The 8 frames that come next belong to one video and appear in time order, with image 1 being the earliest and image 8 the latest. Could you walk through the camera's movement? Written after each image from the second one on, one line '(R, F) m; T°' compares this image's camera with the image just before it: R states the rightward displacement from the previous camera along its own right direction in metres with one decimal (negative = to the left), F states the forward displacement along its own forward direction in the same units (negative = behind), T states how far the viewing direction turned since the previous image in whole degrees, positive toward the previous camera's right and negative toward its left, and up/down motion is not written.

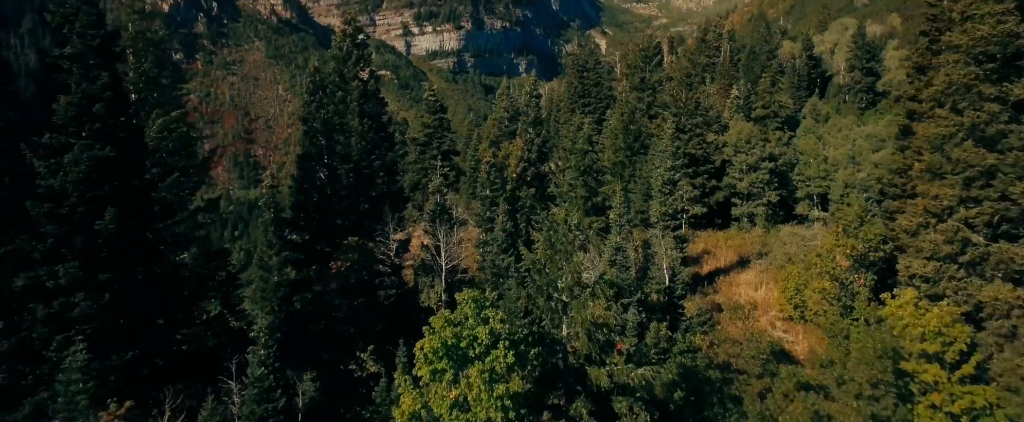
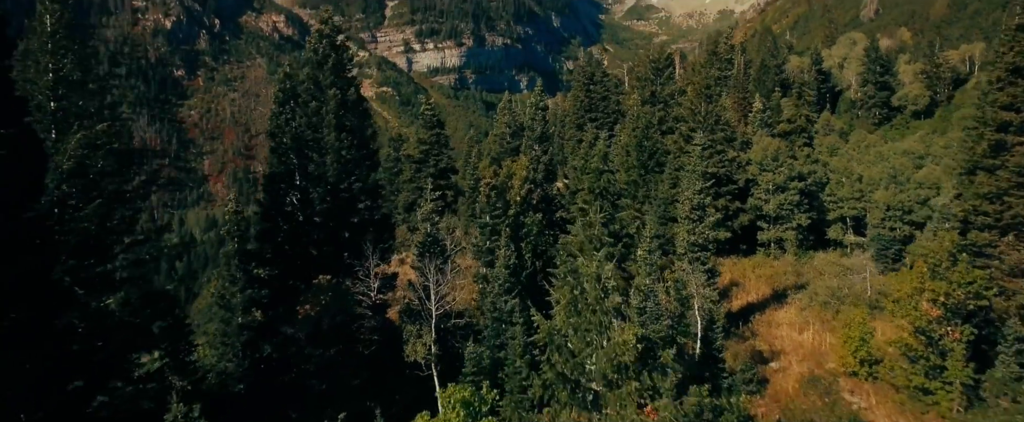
(-0.1, +2.9) m; 0°
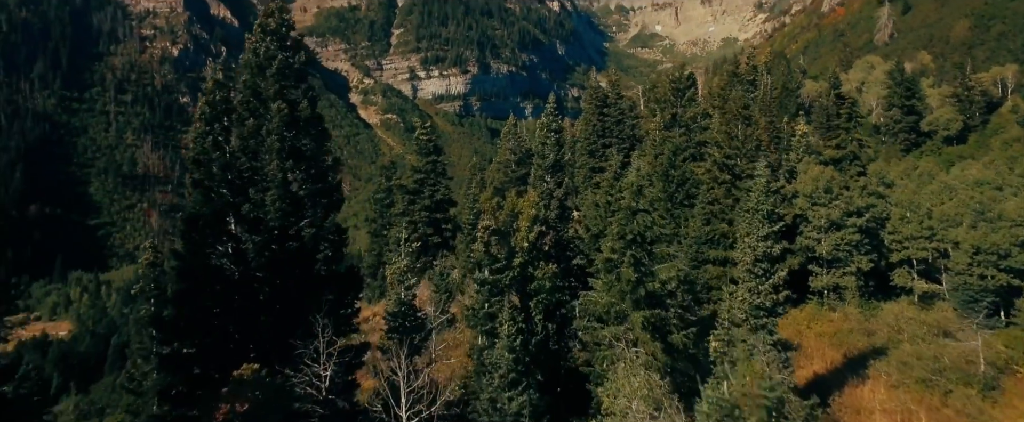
(0.0, +4.3) m; 0°
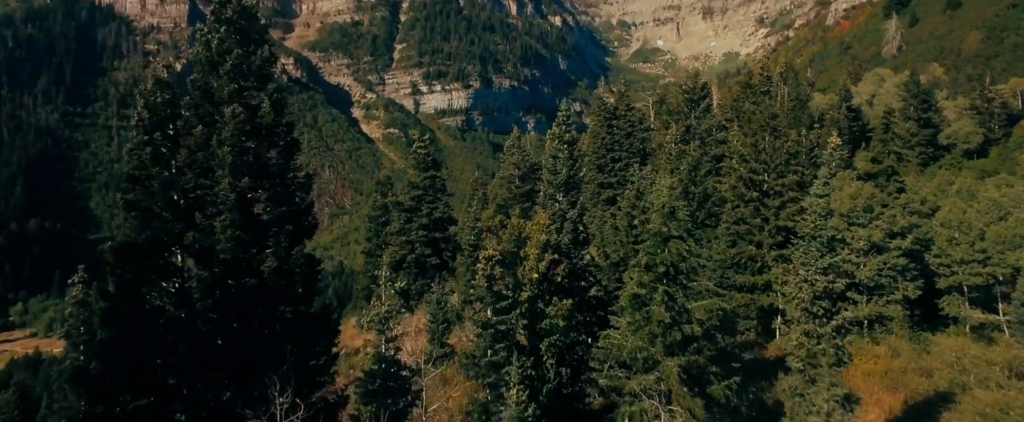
(-0.1, +2.3) m; 0°
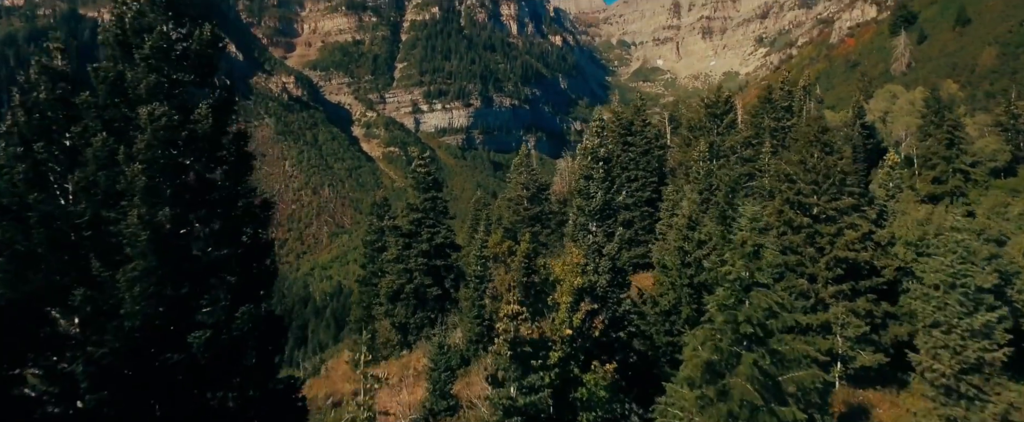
(-0.4, +3.0) m; 0°
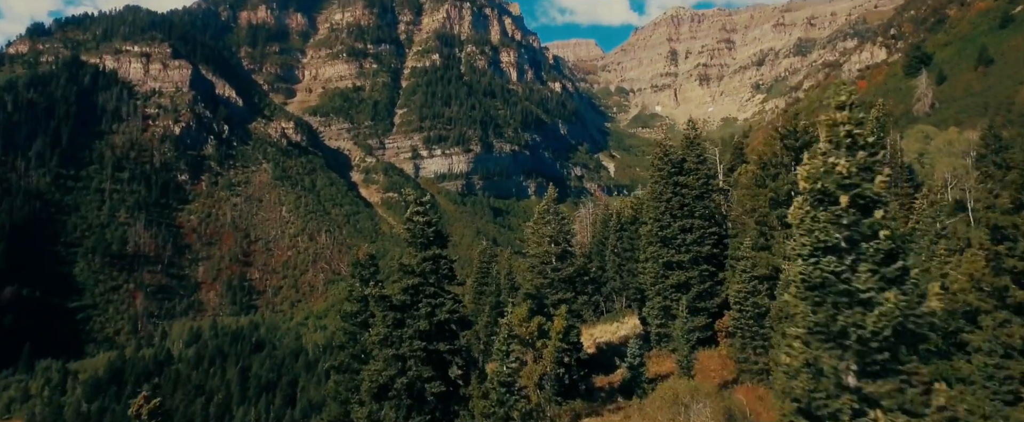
(-0.9, +7.7) m; 0°
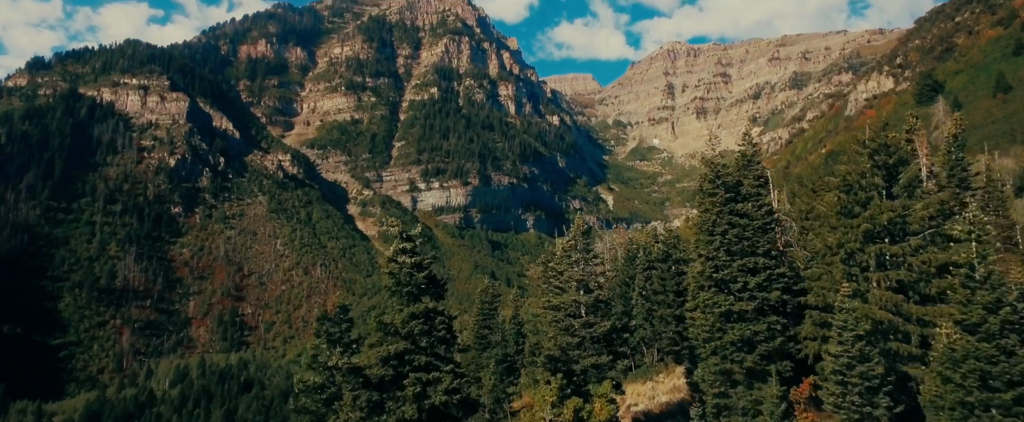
(-0.5, +6.1) m; 0°
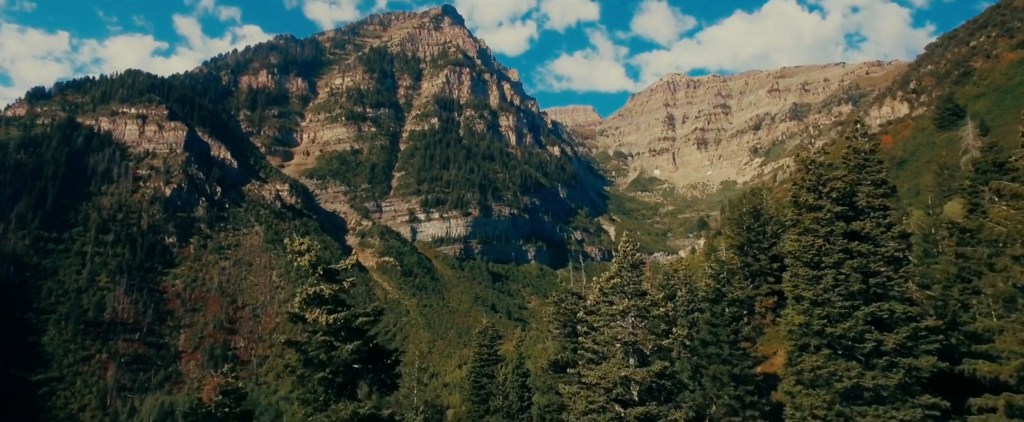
(-0.2, +7.8) m; 0°
